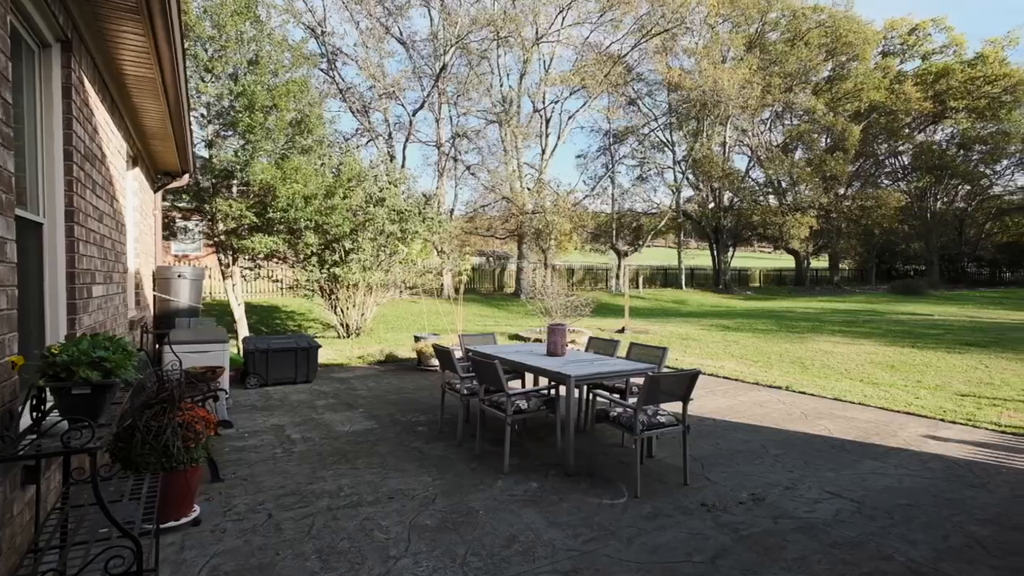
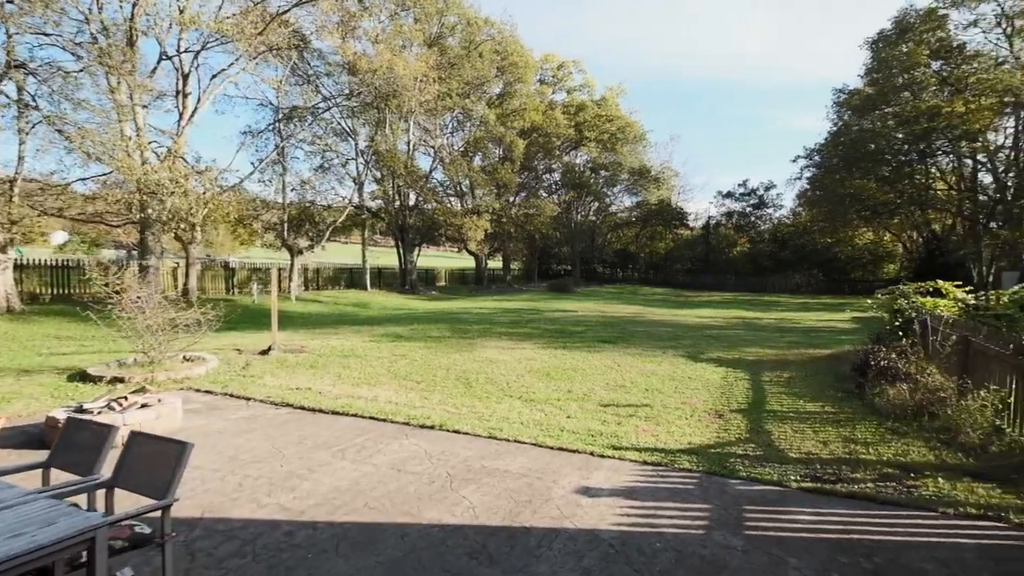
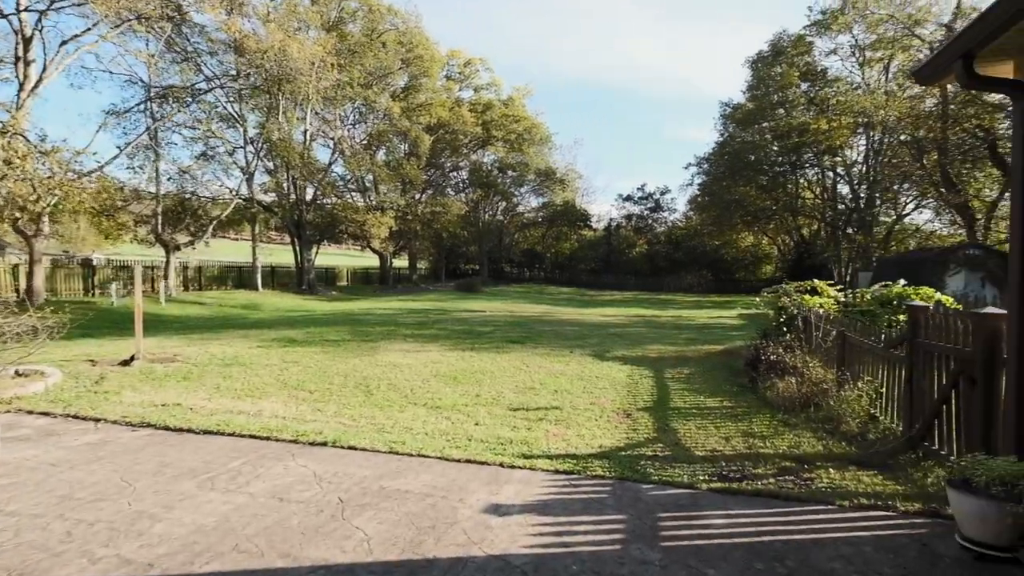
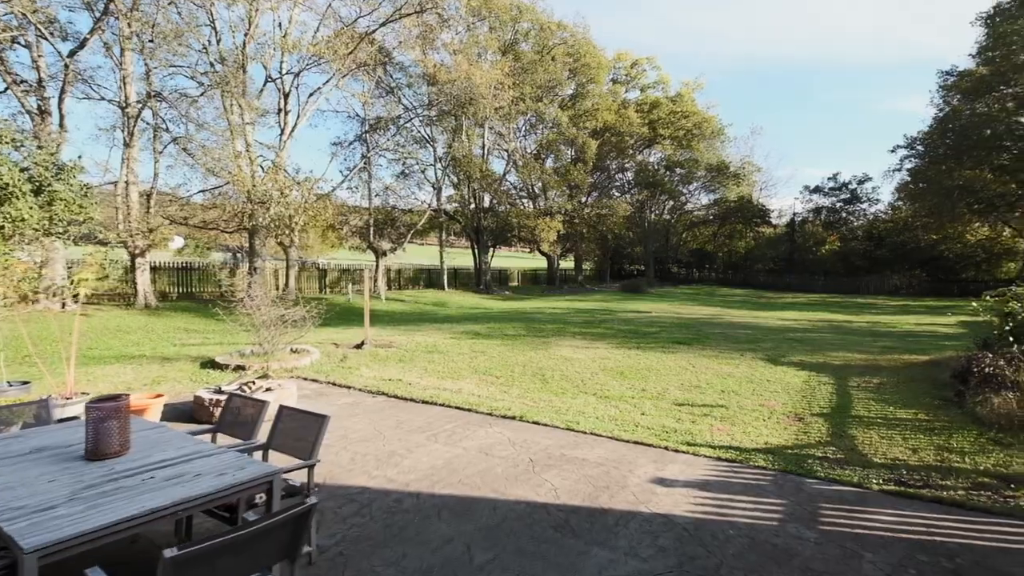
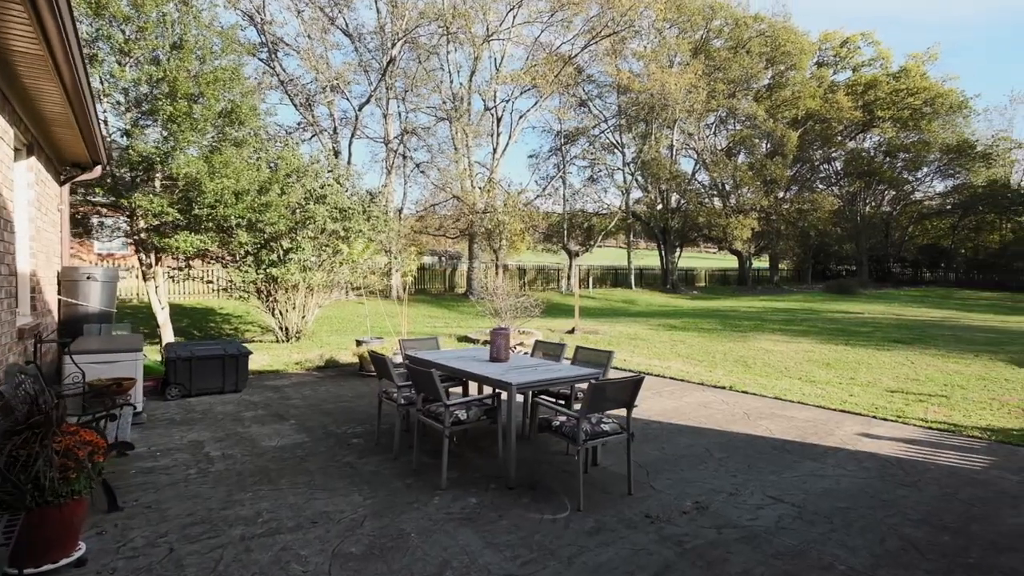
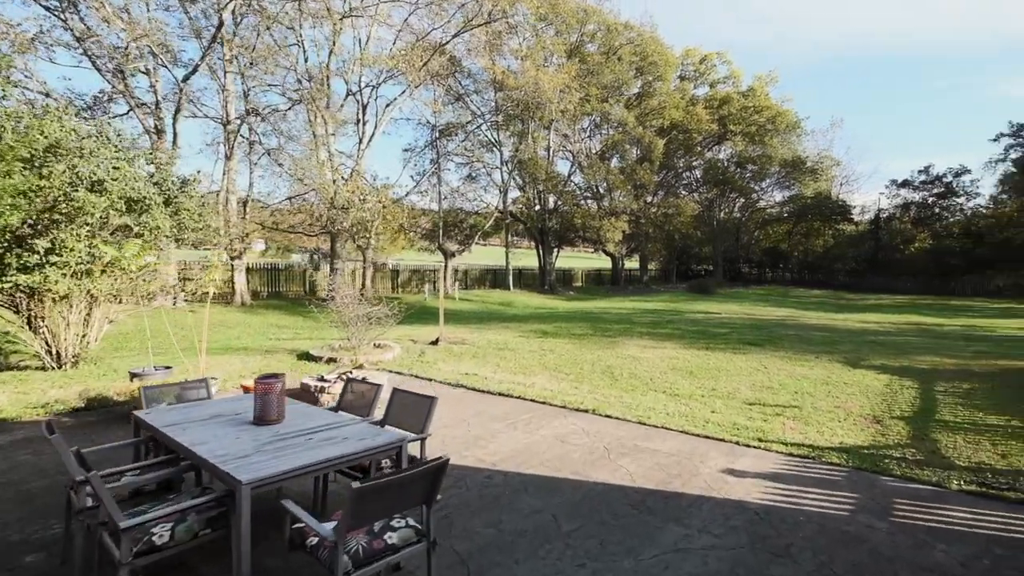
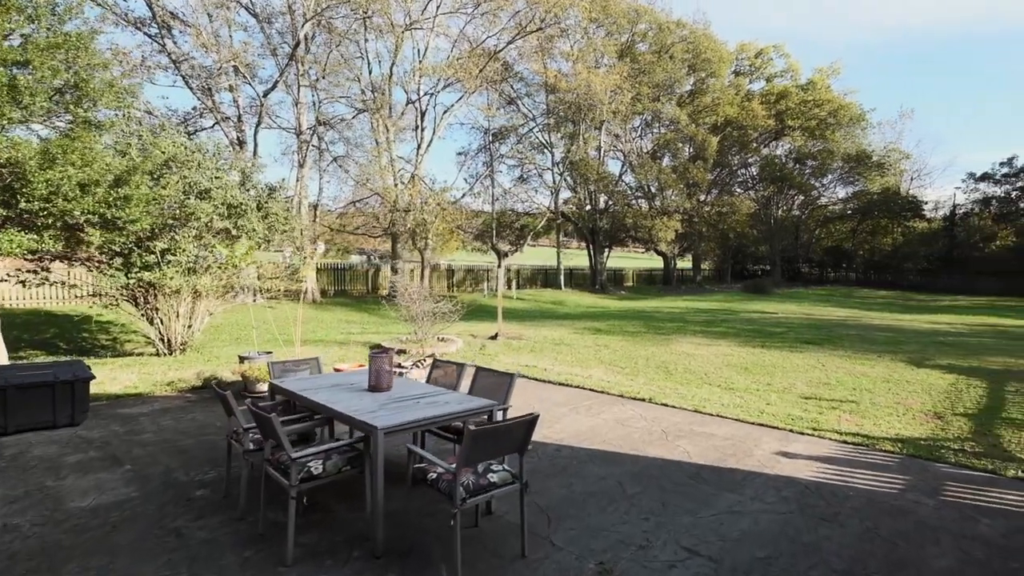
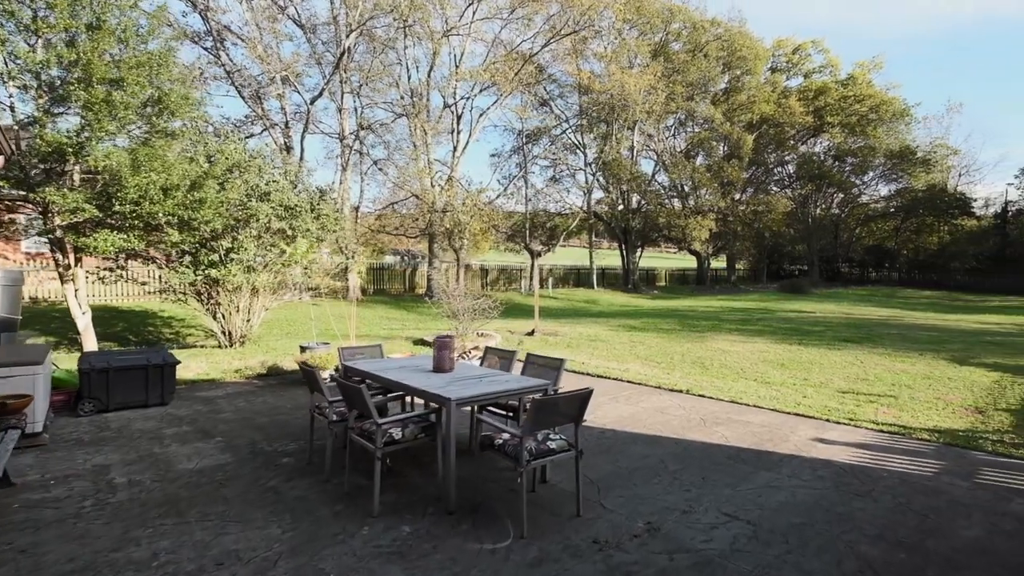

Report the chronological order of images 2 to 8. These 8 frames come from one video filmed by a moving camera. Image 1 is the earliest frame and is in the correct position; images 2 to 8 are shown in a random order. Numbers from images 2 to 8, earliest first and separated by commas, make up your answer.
5, 8, 7, 6, 4, 2, 3
